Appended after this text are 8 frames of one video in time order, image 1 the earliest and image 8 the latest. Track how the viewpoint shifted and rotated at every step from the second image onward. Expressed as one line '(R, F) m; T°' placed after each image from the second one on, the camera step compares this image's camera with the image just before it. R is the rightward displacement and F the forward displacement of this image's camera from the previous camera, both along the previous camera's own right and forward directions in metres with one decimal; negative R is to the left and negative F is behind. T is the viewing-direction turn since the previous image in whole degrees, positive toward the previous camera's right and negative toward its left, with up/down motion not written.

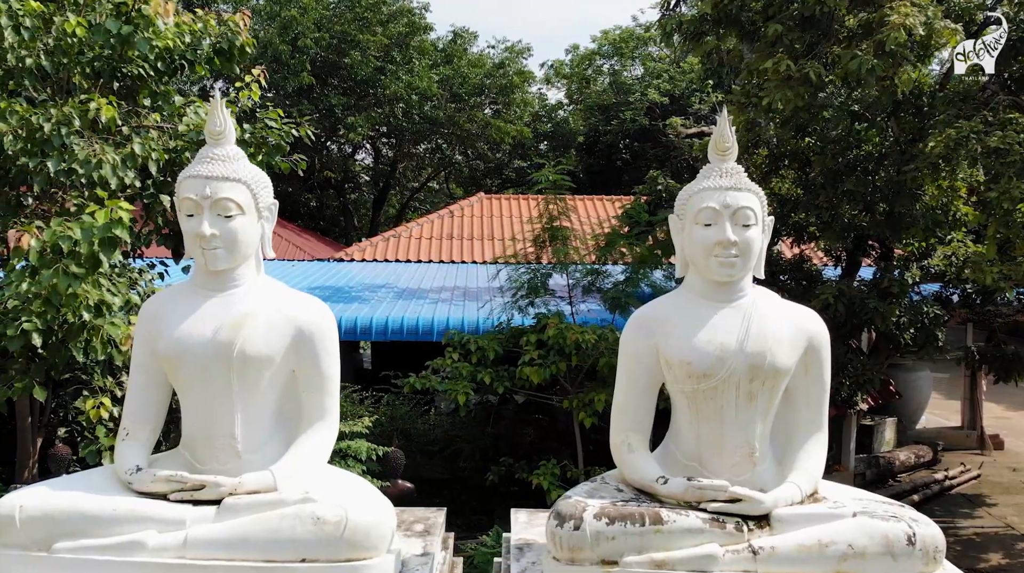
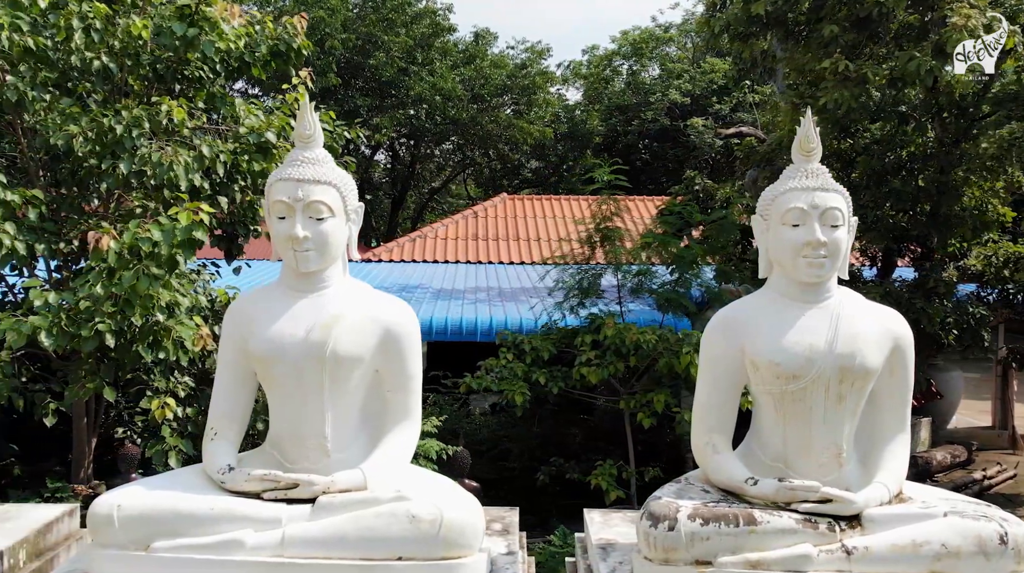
(-0.4, 0.0) m; 0°
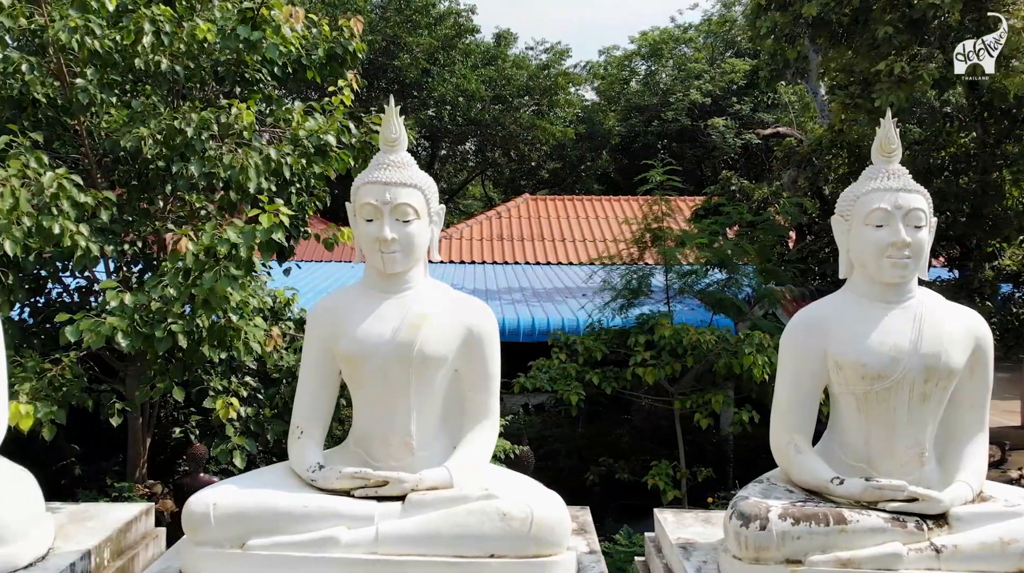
(-0.4, 0.0) m; 0°
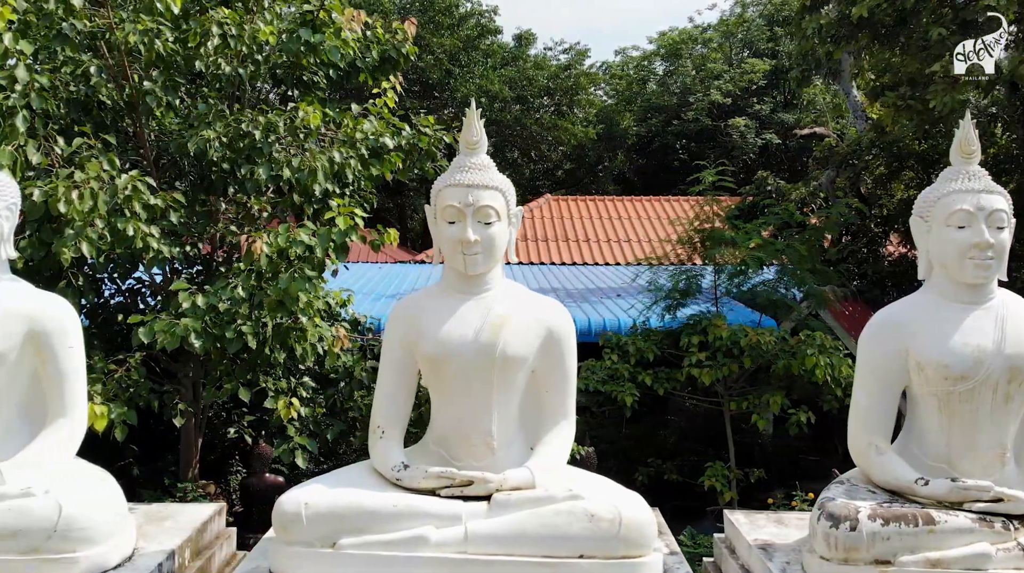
(-0.4, 0.0) m; 0°
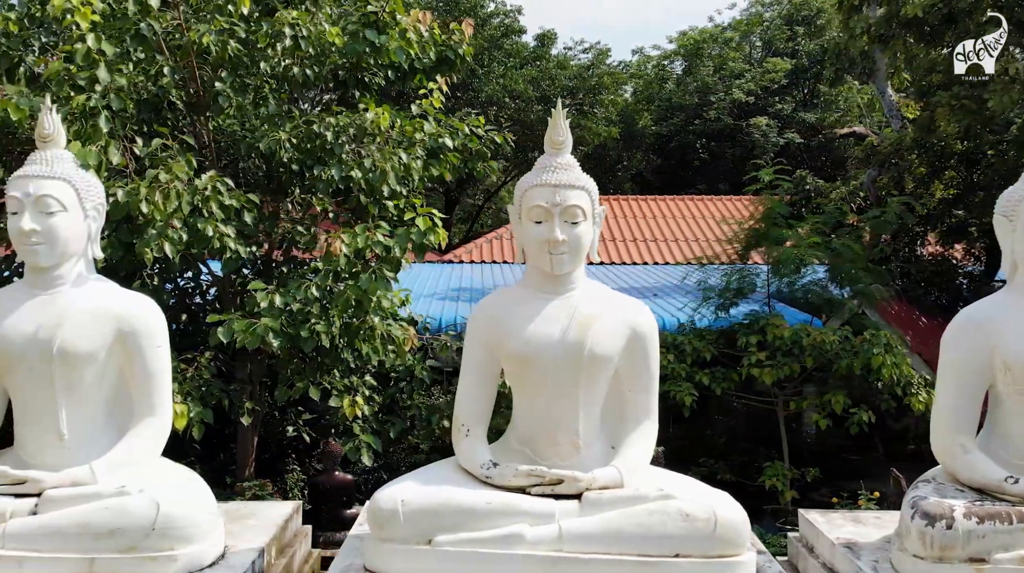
(-0.4, 0.0) m; 0°
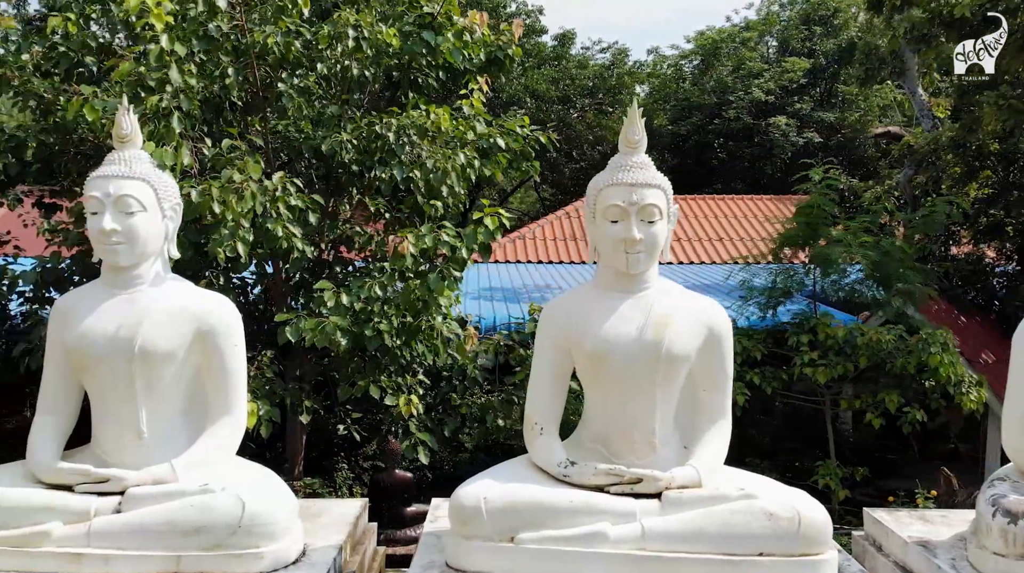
(-0.3, 0.0) m; 0°
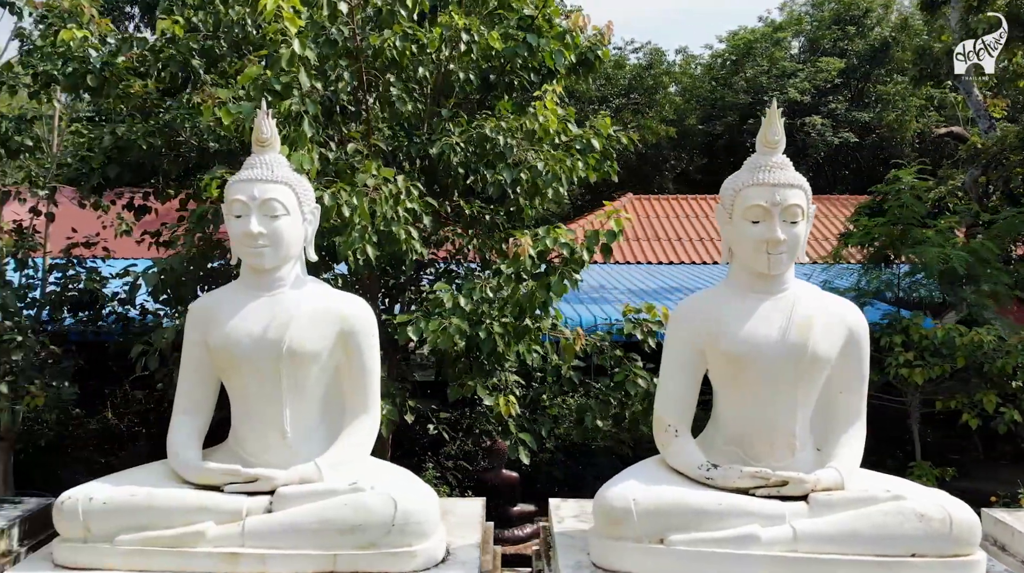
(-0.6, 0.0) m; 0°
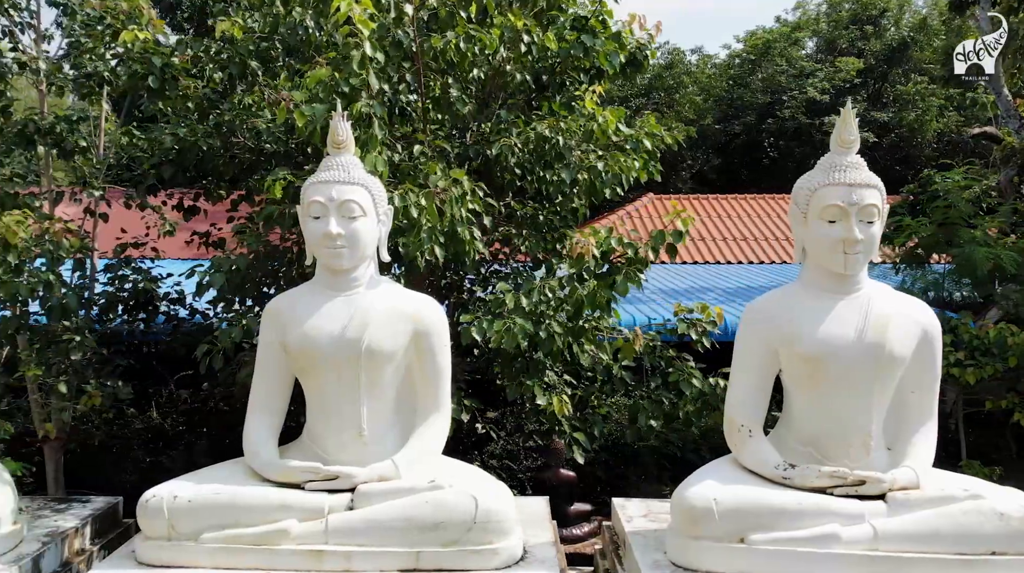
(-0.3, 0.0) m; 0°
